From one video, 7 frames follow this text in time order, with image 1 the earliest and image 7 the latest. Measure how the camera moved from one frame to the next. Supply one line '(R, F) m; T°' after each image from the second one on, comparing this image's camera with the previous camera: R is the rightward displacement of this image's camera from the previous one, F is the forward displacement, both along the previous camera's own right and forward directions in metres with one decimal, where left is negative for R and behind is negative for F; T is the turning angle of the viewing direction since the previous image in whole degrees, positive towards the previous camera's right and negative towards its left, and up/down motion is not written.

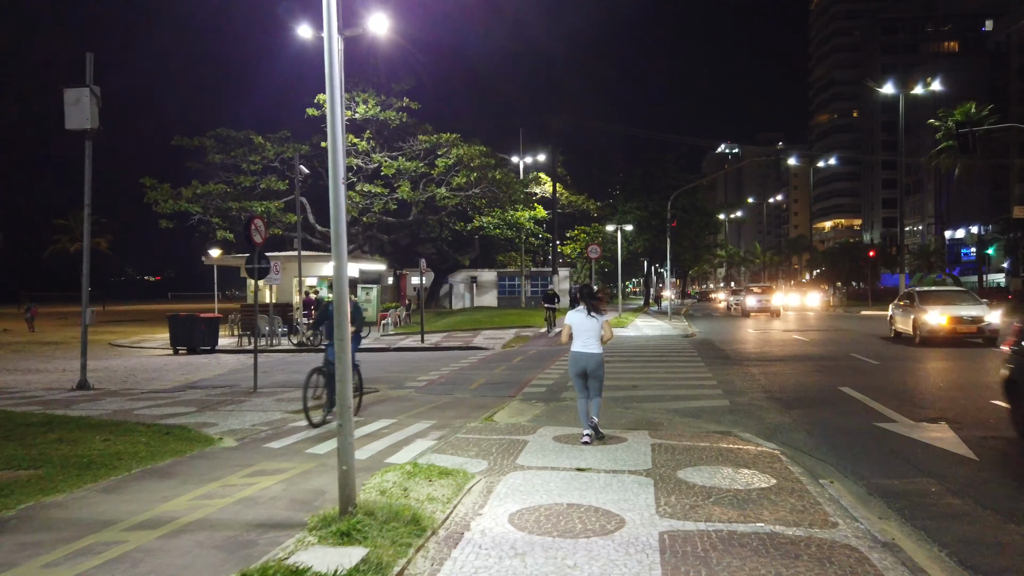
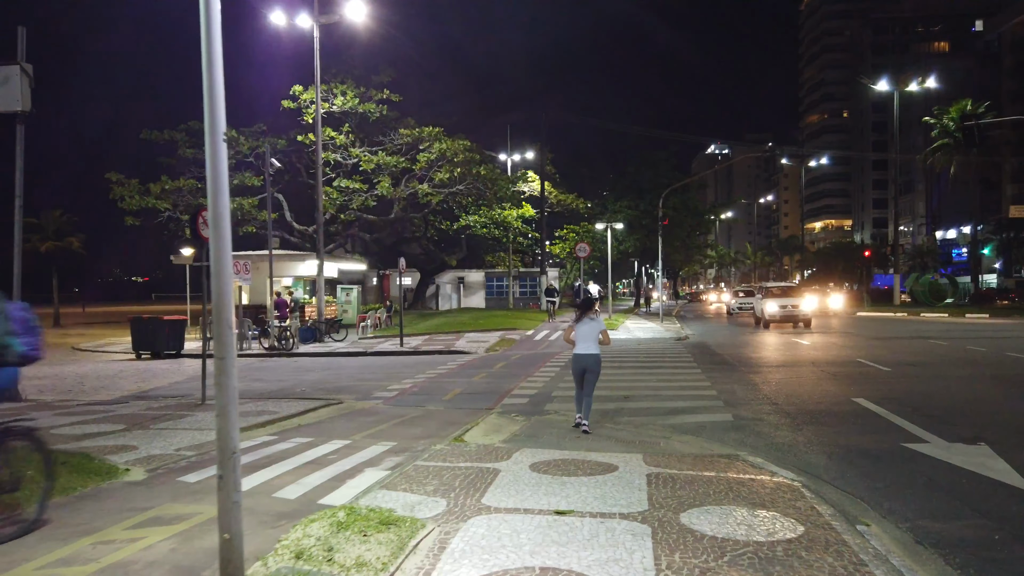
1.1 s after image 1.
(+0.2, +1.3) m; +1°
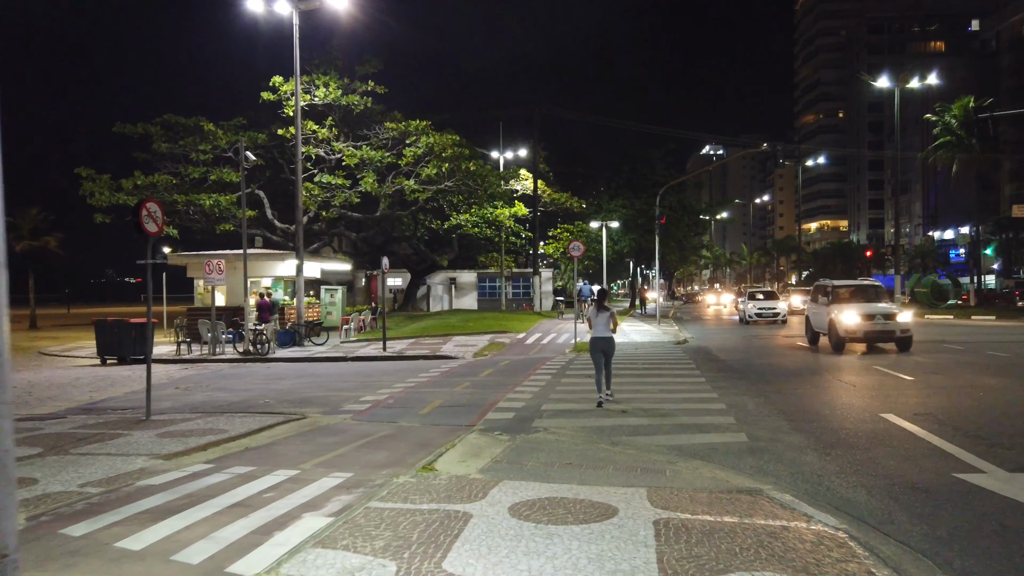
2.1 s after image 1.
(+0.1, +1.3) m; 0°
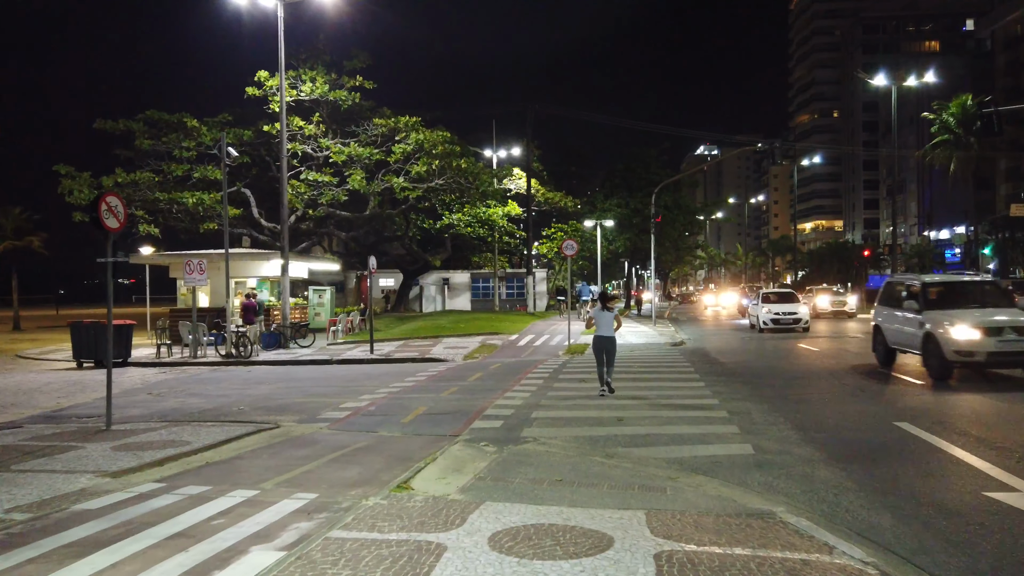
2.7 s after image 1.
(+0.1, +0.7) m; 0°
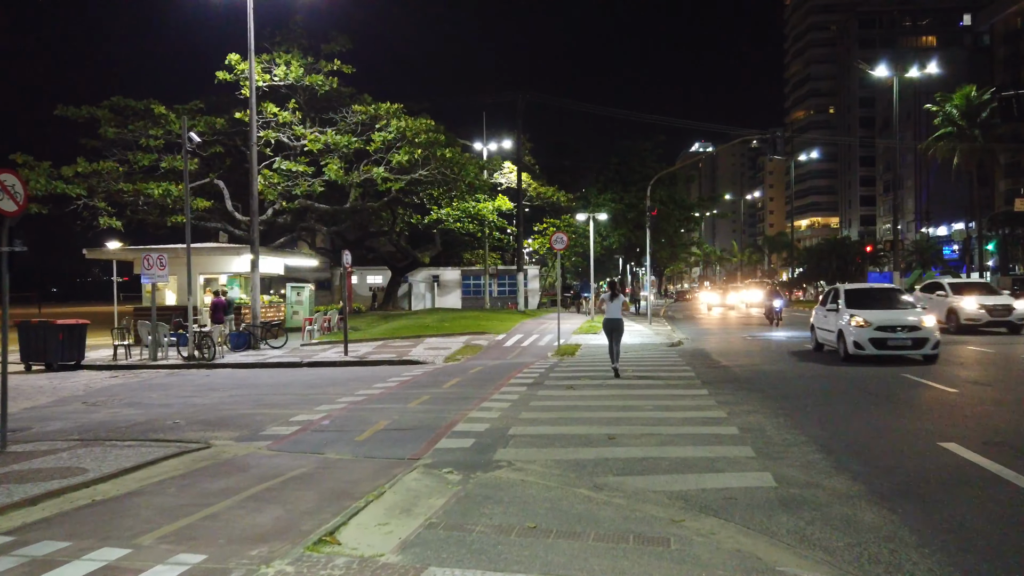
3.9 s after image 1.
(+0.2, +1.5) m; 0°
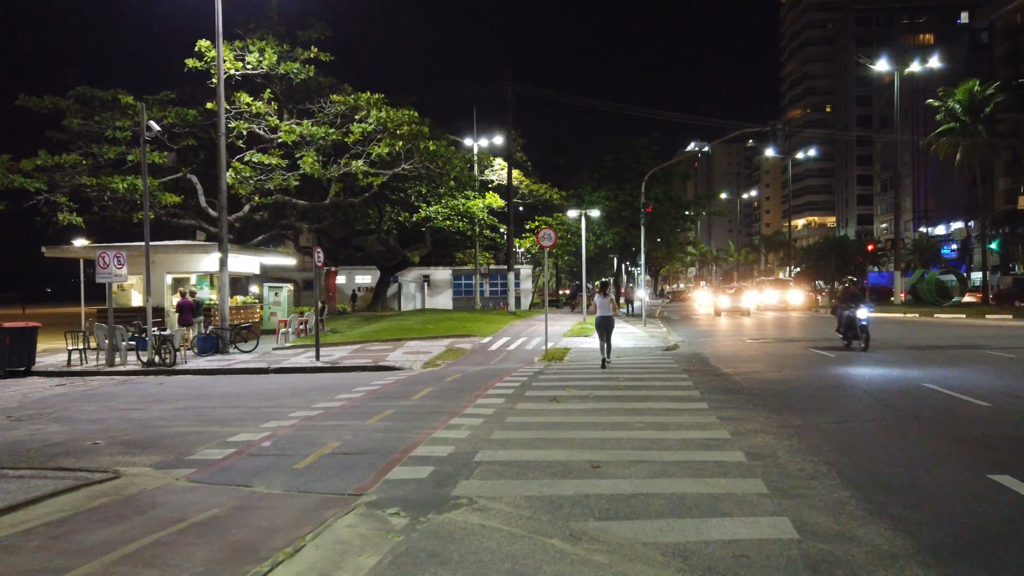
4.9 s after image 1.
(+0.3, +1.3) m; 0°
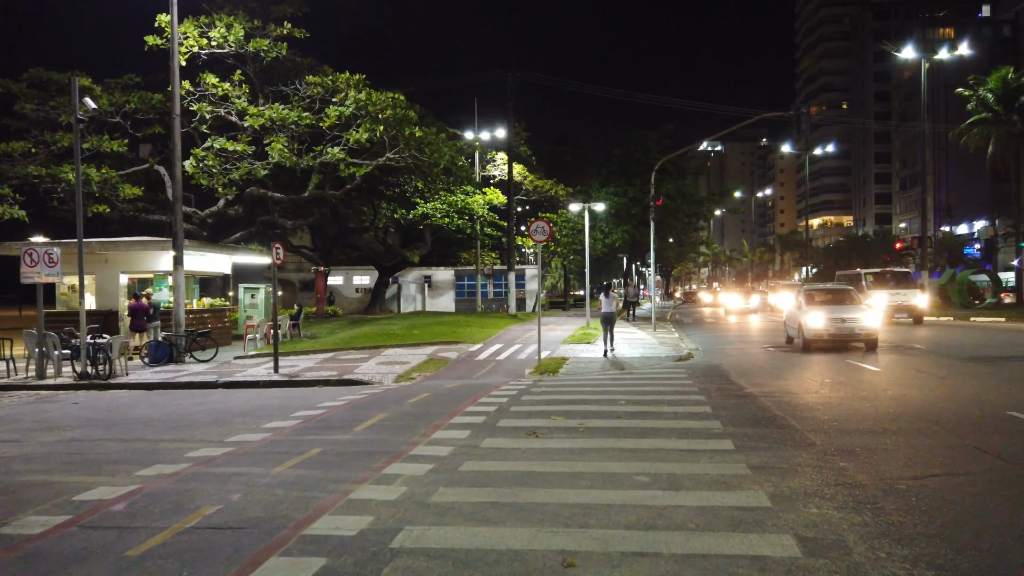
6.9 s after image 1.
(+0.5, +2.4) m; -1°
